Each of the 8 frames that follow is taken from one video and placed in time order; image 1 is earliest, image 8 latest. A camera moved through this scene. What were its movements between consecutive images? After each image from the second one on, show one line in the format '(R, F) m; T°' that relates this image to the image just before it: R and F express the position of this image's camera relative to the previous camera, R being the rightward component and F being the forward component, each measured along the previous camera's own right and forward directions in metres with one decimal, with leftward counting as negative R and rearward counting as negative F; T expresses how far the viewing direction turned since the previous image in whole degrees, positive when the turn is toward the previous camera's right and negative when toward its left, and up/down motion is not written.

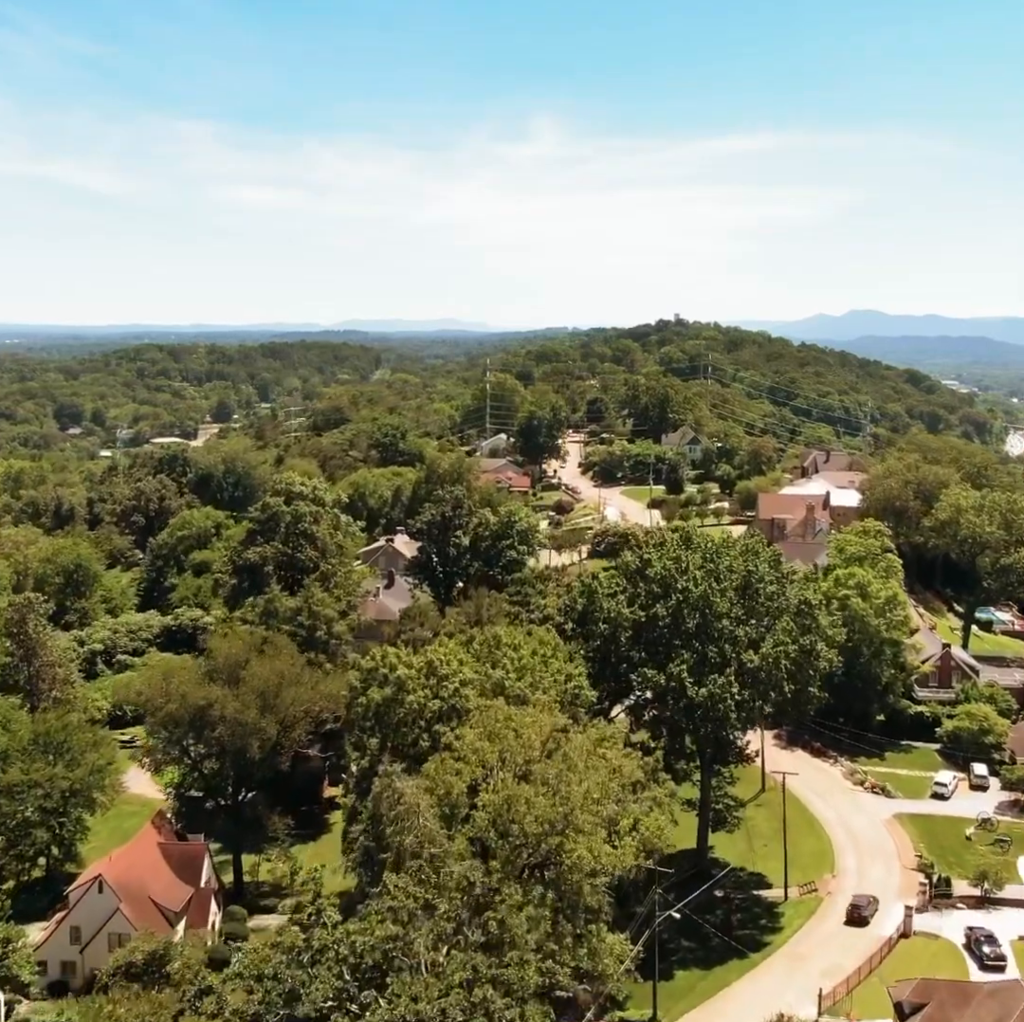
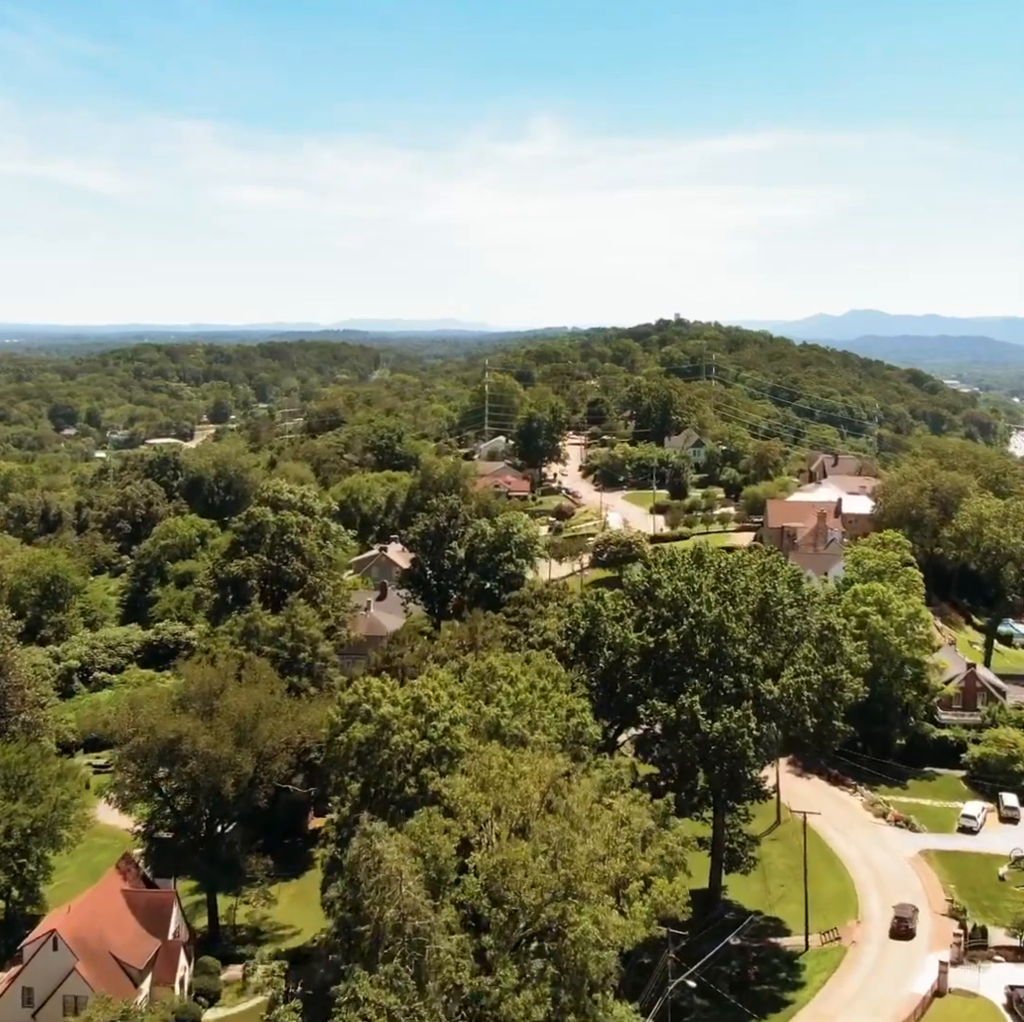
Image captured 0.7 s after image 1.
(+0.1, +3.4) m; 0°
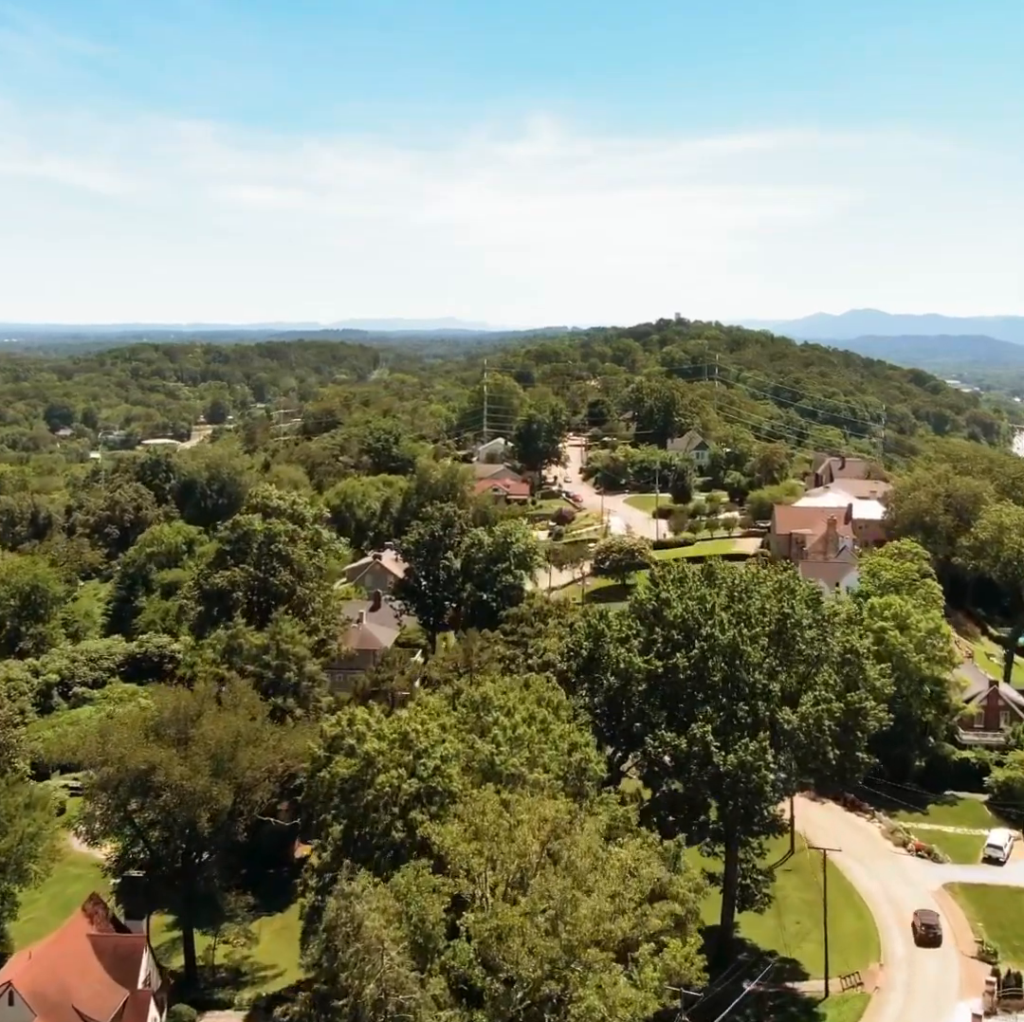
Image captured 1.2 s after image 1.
(+0.1, +2.7) m; 0°
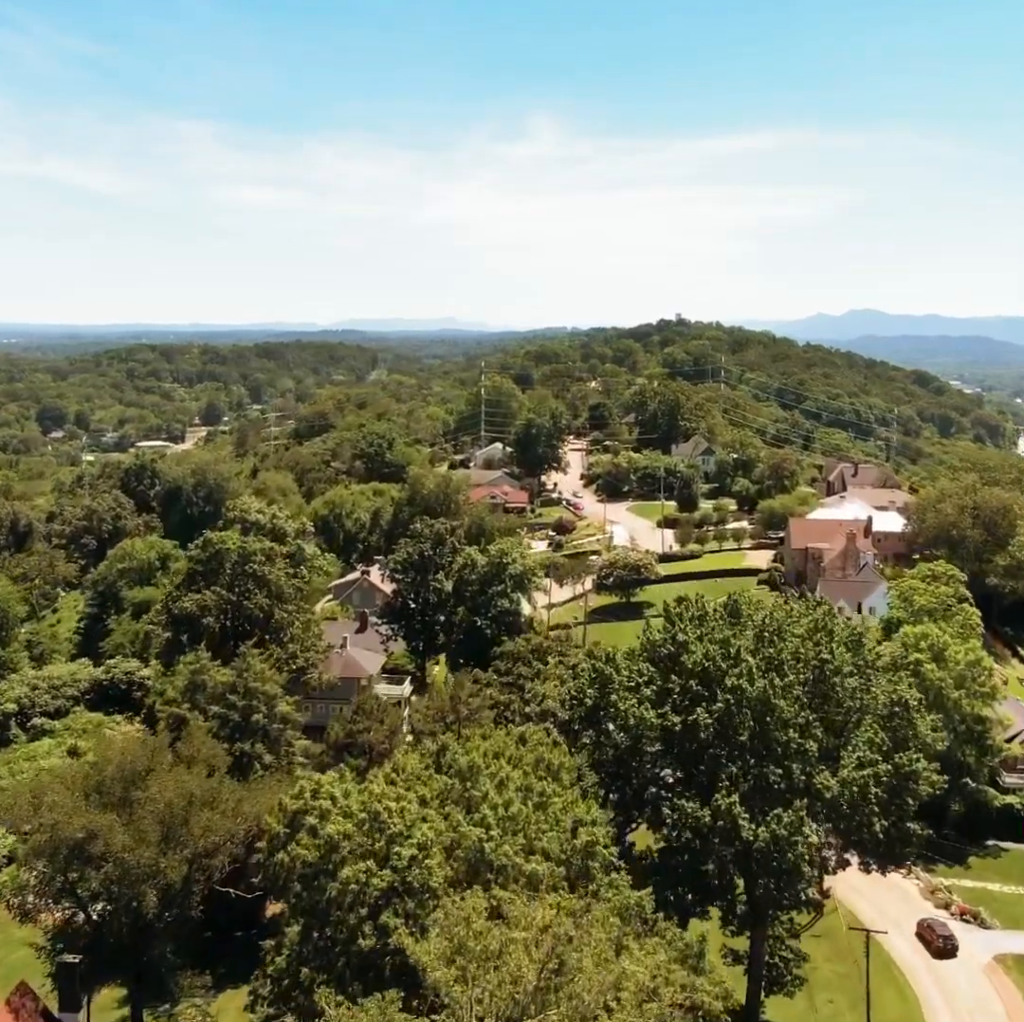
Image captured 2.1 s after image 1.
(+0.2, +4.8) m; 0°
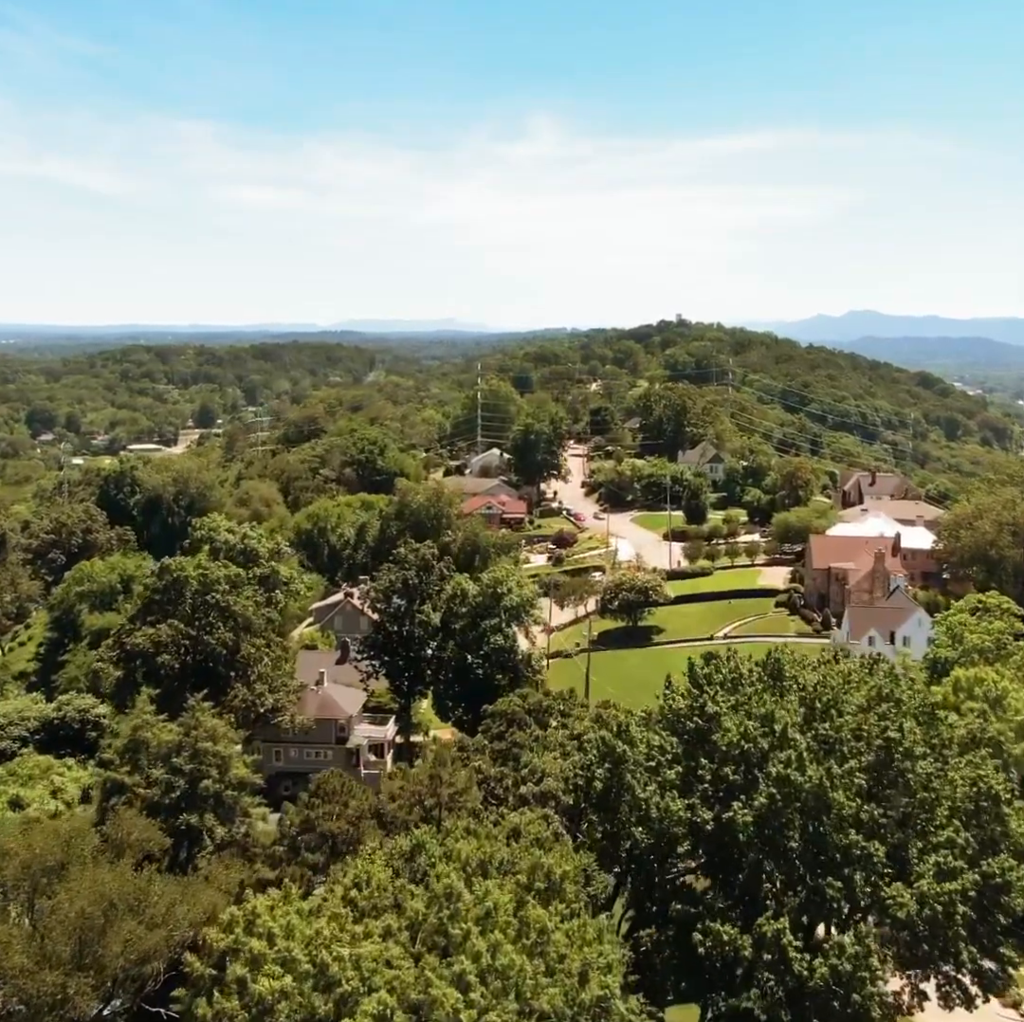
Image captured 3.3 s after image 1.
(+0.2, +5.9) m; 0°
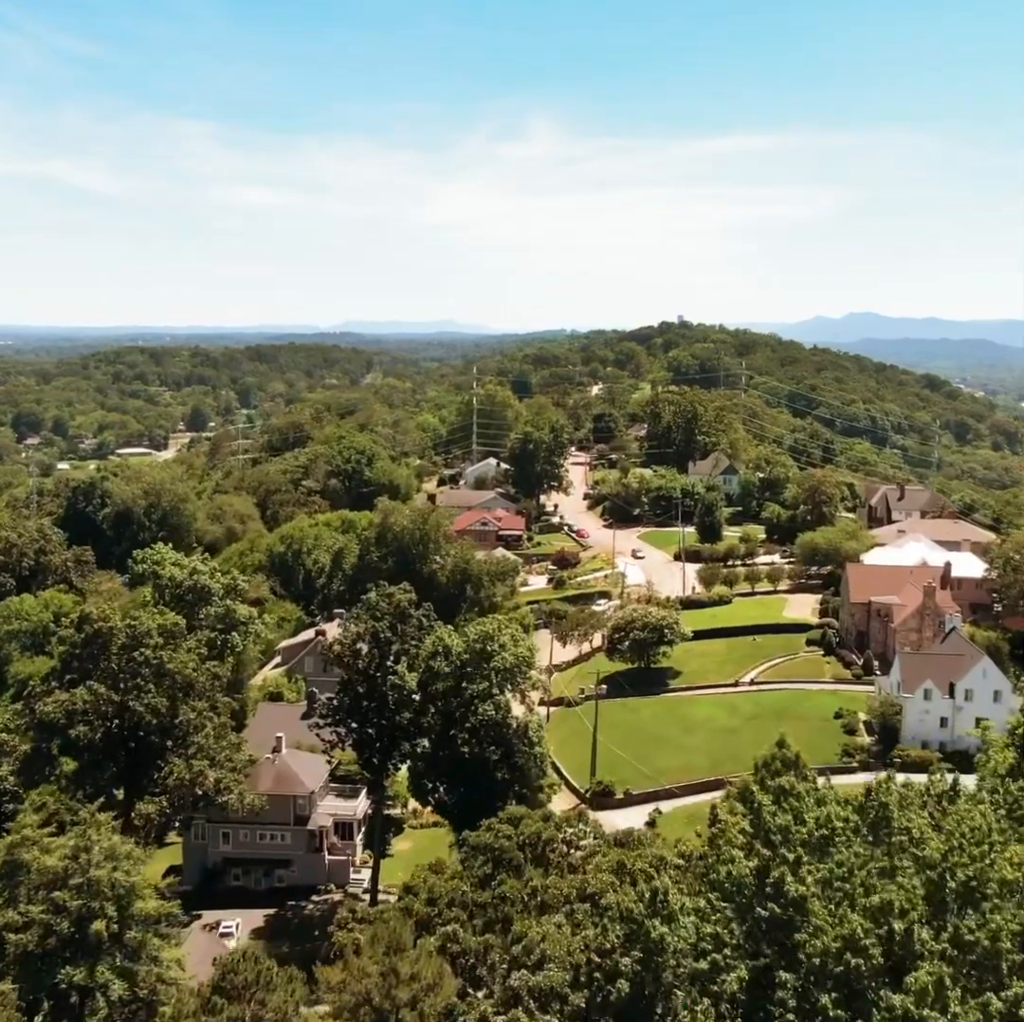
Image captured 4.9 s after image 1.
(+0.2, +8.2) m; 0°
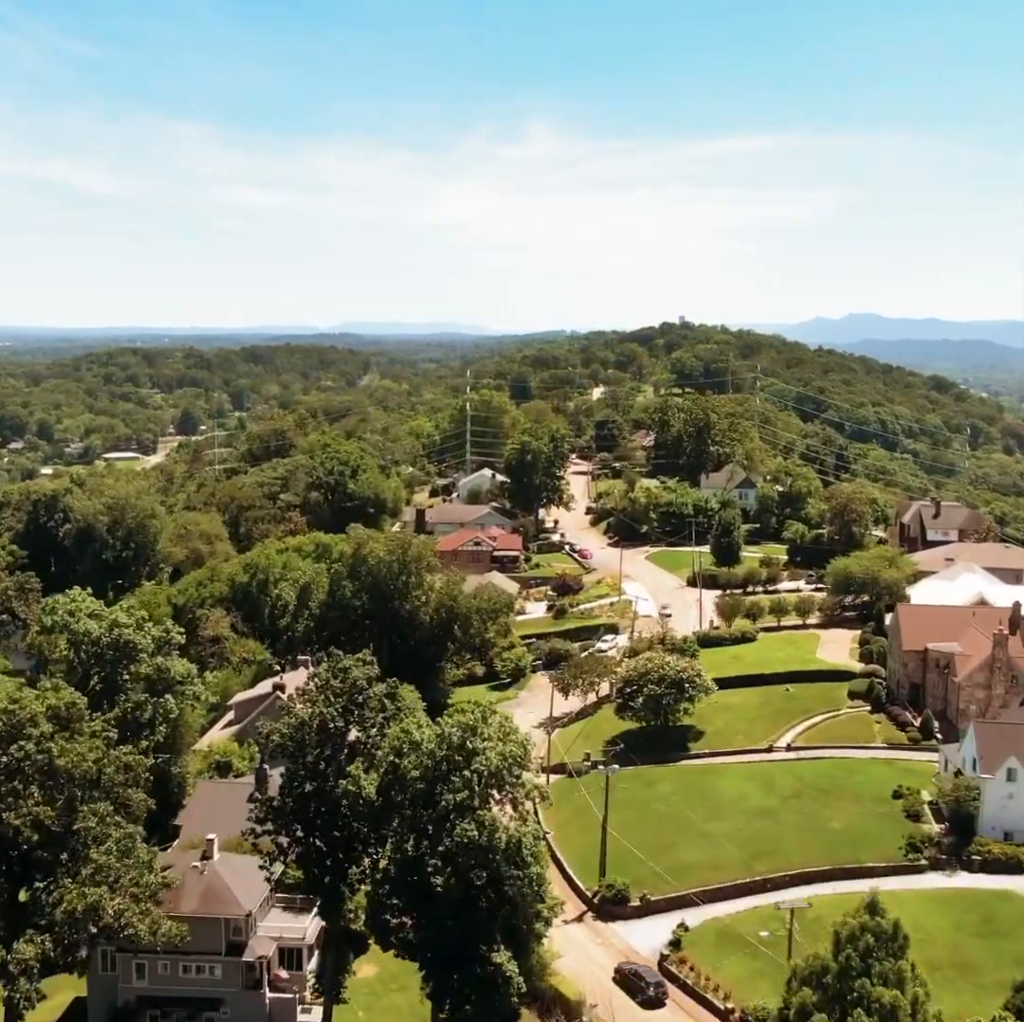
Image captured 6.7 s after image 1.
(+0.3, +8.7) m; 0°
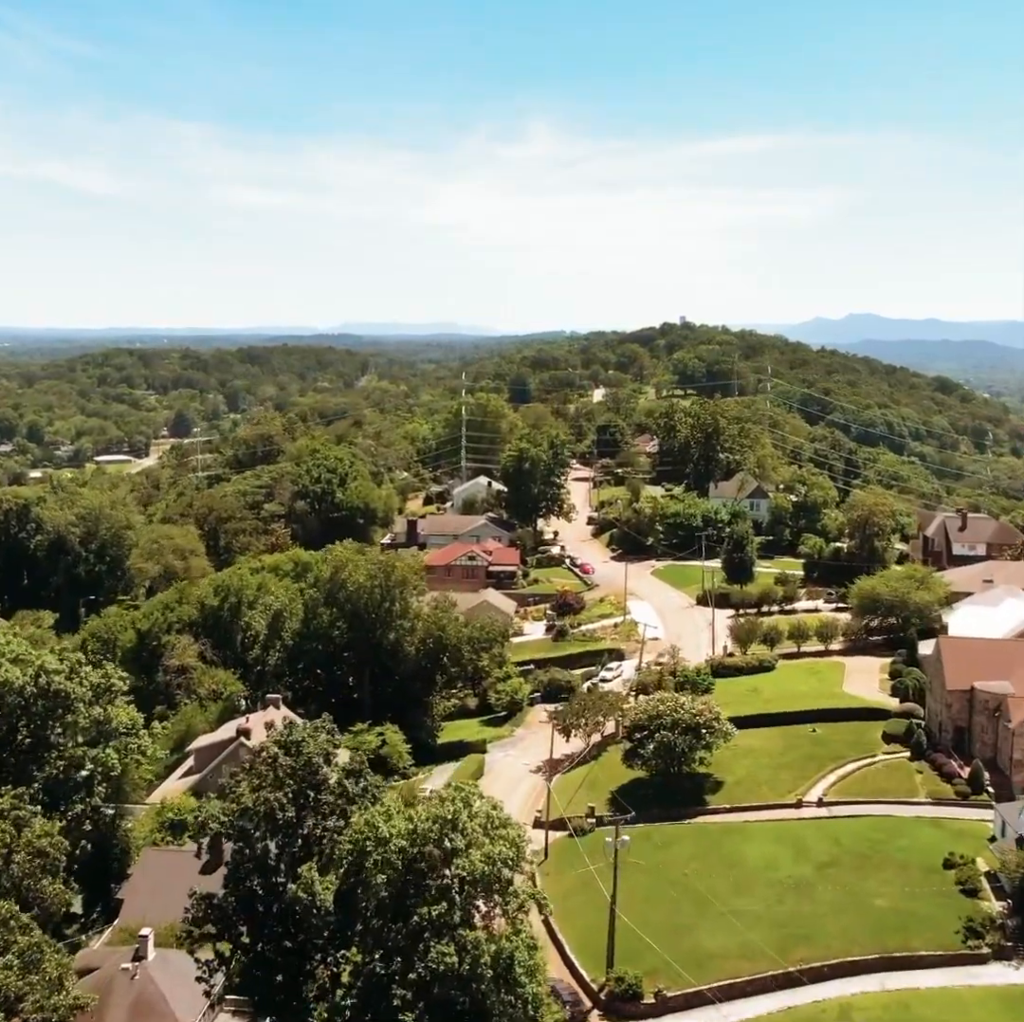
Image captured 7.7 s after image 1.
(+0.2, +5.5) m; 0°
